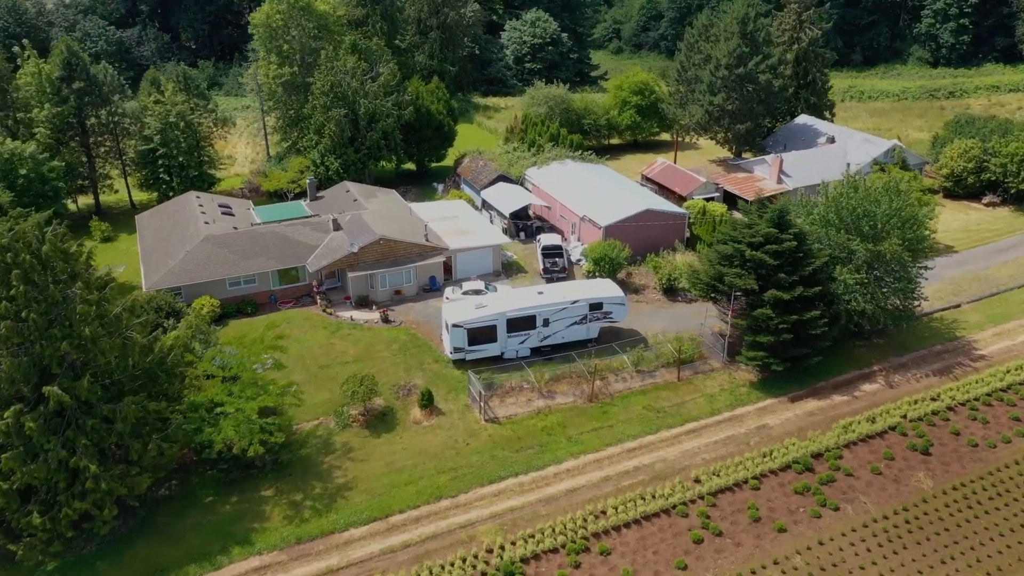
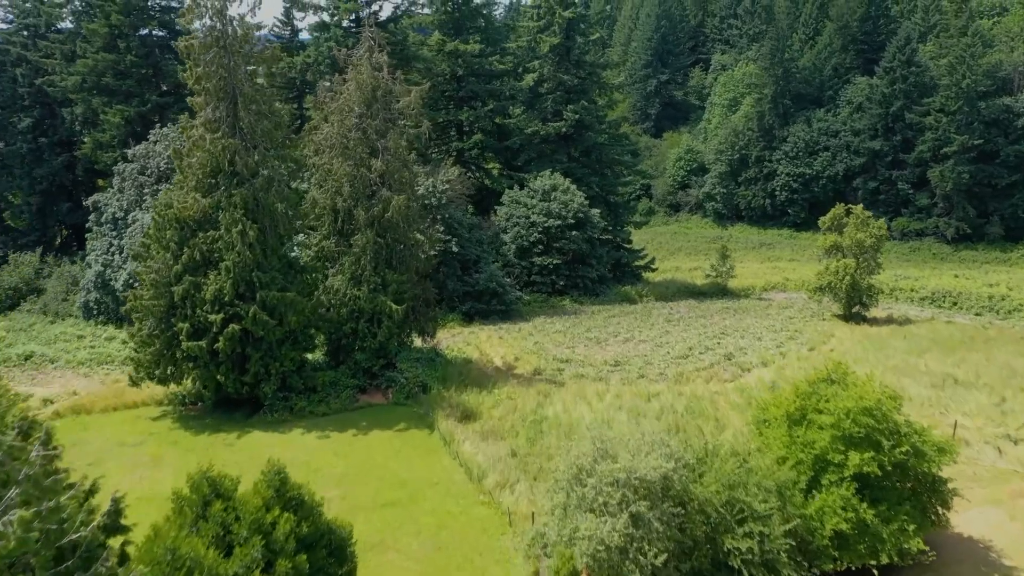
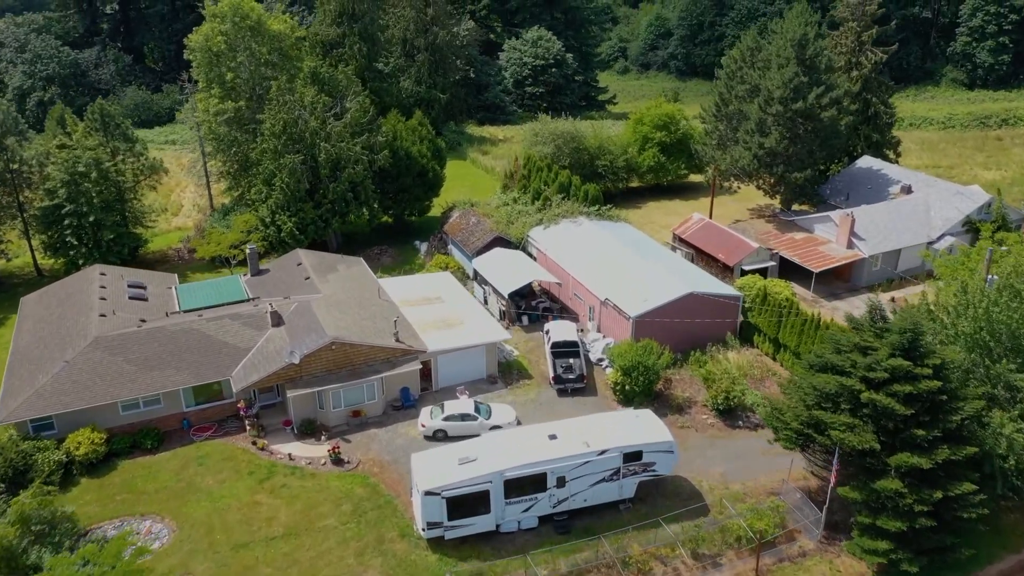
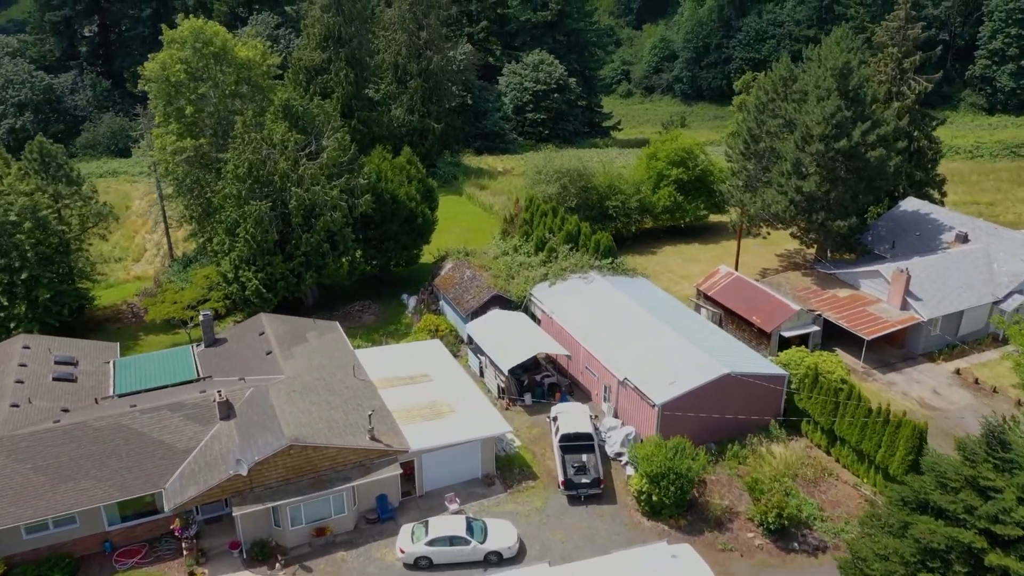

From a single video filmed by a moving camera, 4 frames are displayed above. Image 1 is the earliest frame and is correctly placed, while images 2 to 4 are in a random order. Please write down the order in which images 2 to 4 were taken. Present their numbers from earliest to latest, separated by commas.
3, 4, 2
